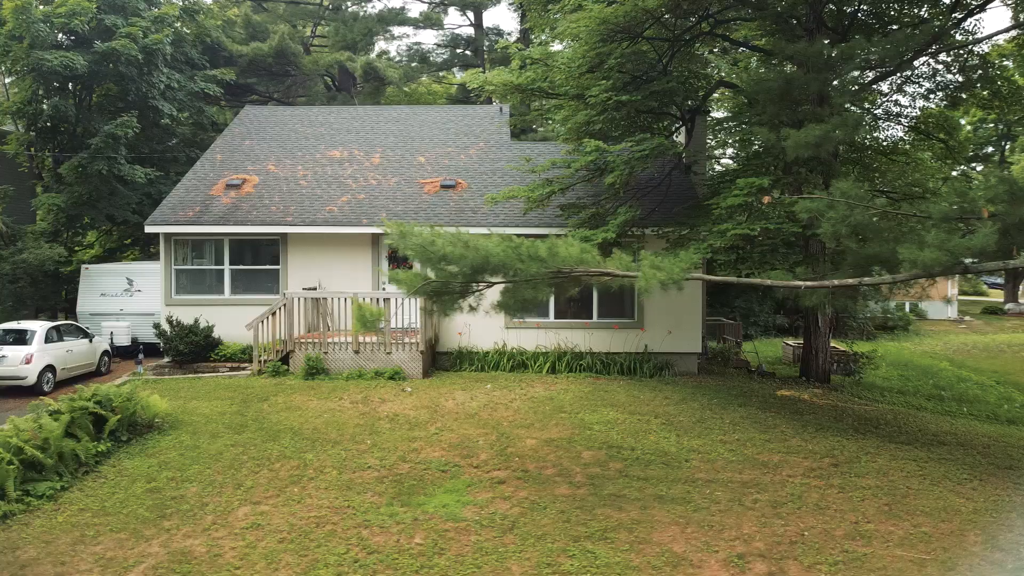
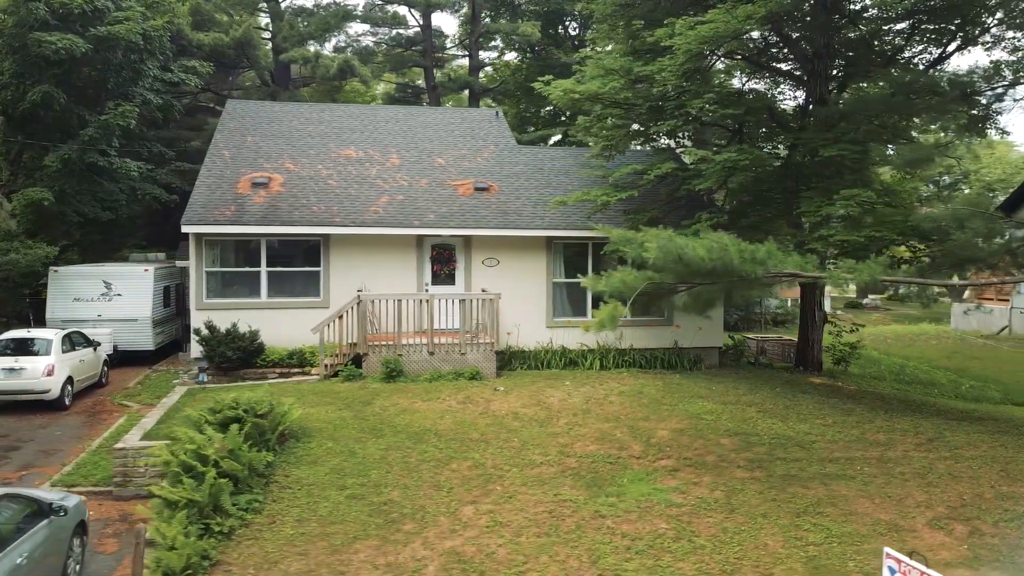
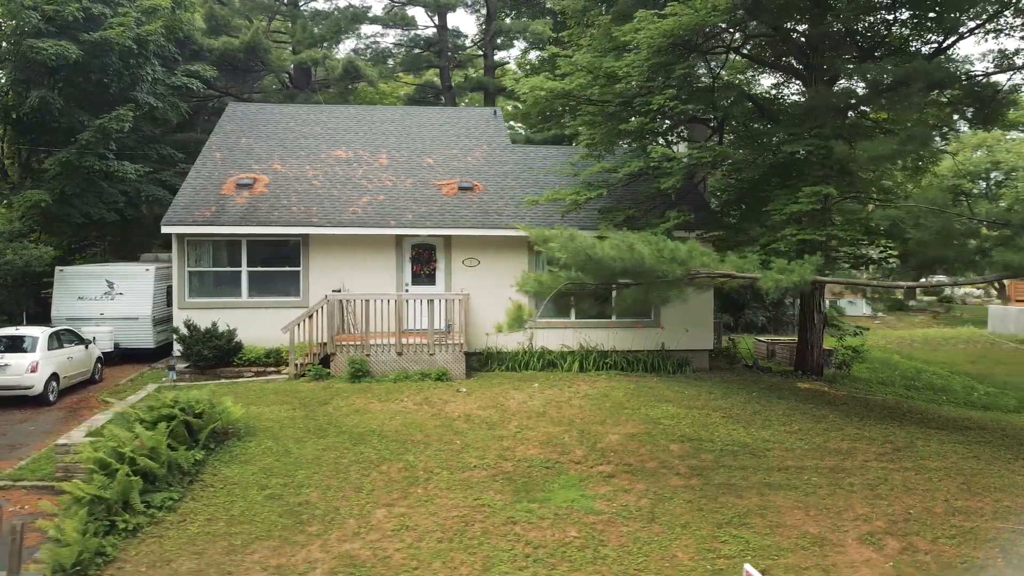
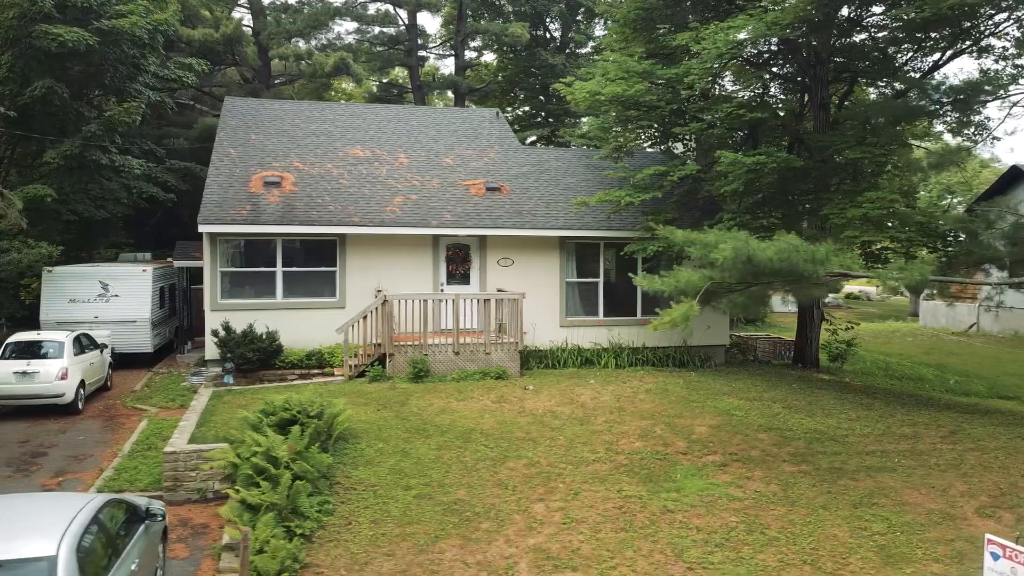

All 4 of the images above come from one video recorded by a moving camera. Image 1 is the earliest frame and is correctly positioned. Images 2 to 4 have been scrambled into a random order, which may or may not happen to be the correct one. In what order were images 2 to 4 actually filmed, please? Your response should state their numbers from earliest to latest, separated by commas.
3, 2, 4
